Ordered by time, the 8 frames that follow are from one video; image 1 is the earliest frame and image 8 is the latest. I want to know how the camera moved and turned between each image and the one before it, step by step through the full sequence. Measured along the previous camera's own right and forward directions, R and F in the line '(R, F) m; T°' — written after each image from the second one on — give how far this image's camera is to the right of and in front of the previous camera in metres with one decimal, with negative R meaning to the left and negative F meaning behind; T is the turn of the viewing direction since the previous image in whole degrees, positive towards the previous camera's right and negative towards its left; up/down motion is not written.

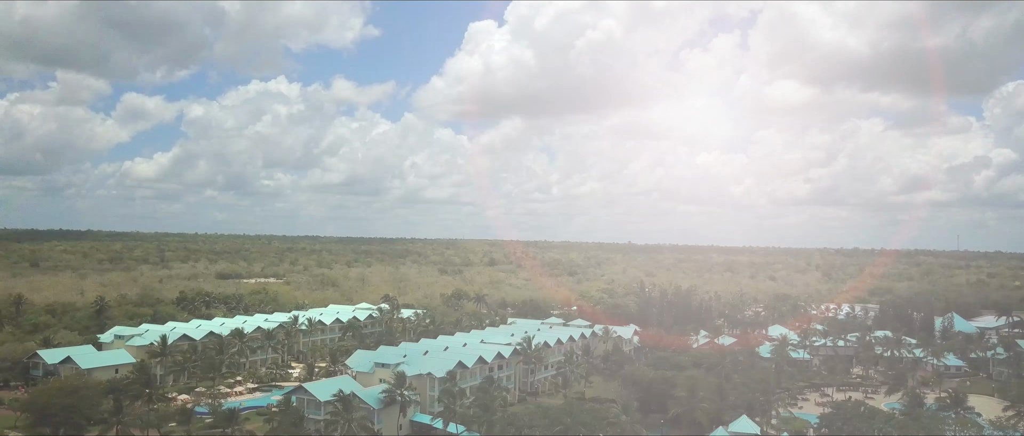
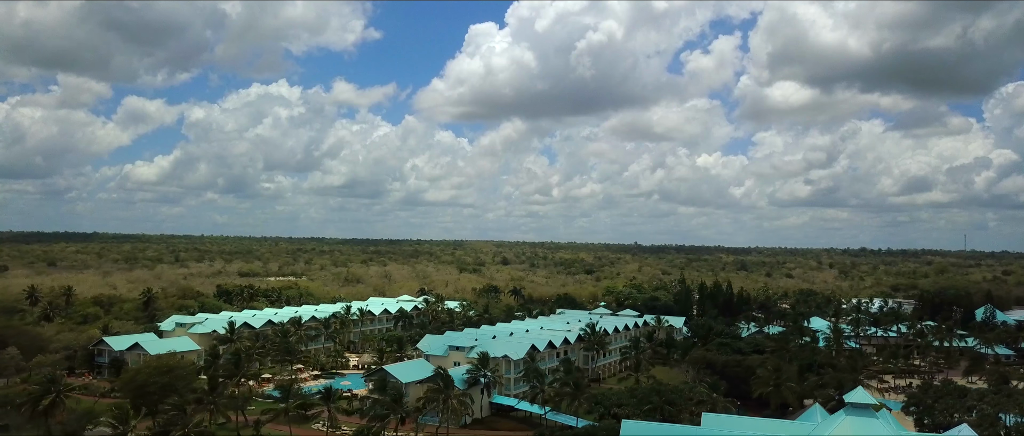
(-7.6, -0.3) m; 0°
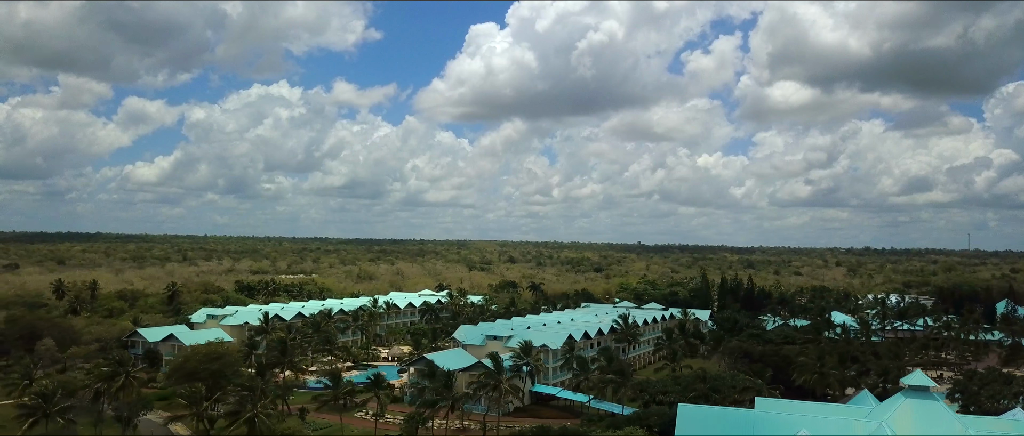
(-3.9, -0.1) m; 0°
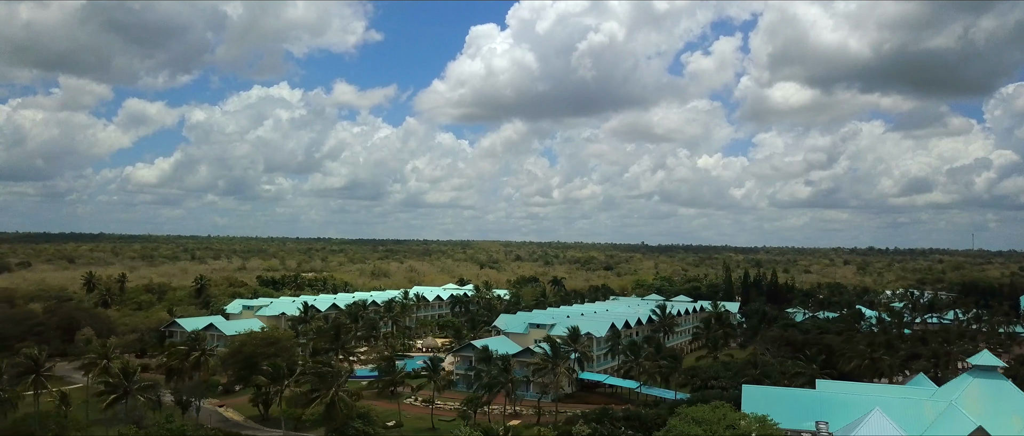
(-4.5, -0.2) m; 0°
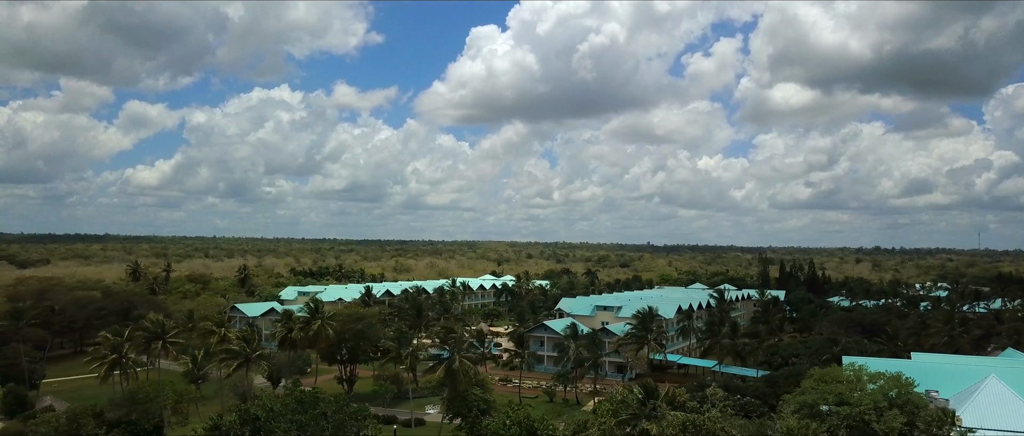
(-7.1, -0.2) m; 0°
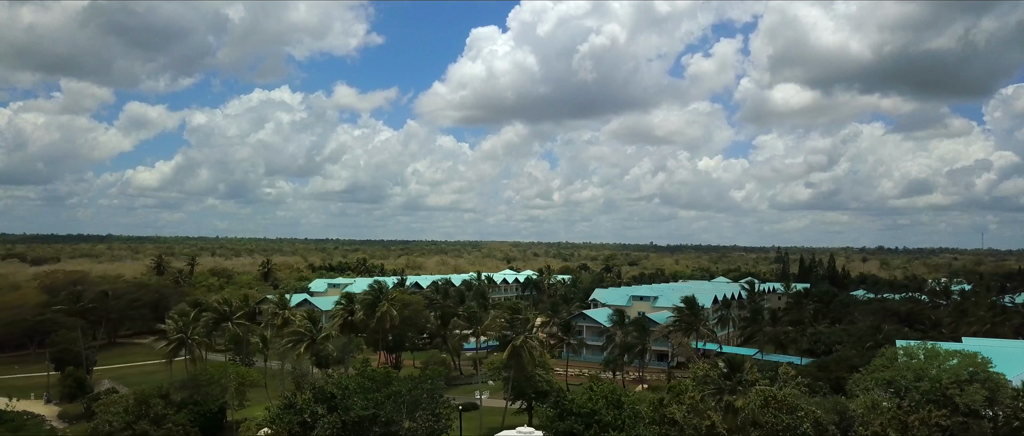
(-3.8, -0.1) m; 0°
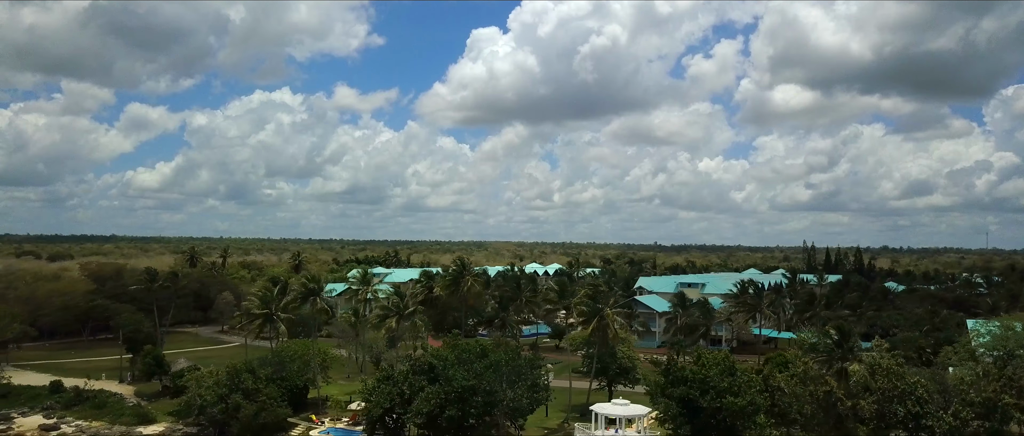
(-5.1, -0.1) m; 0°
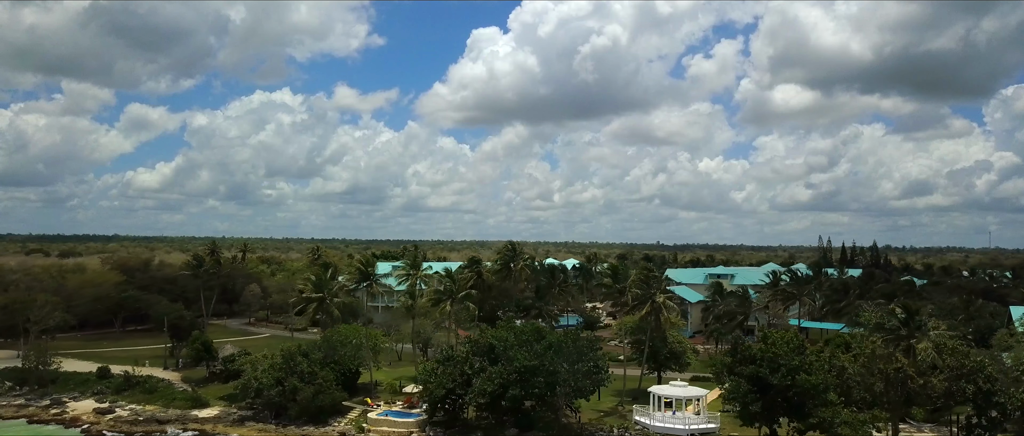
(-3.1, -0.1) m; 0°
